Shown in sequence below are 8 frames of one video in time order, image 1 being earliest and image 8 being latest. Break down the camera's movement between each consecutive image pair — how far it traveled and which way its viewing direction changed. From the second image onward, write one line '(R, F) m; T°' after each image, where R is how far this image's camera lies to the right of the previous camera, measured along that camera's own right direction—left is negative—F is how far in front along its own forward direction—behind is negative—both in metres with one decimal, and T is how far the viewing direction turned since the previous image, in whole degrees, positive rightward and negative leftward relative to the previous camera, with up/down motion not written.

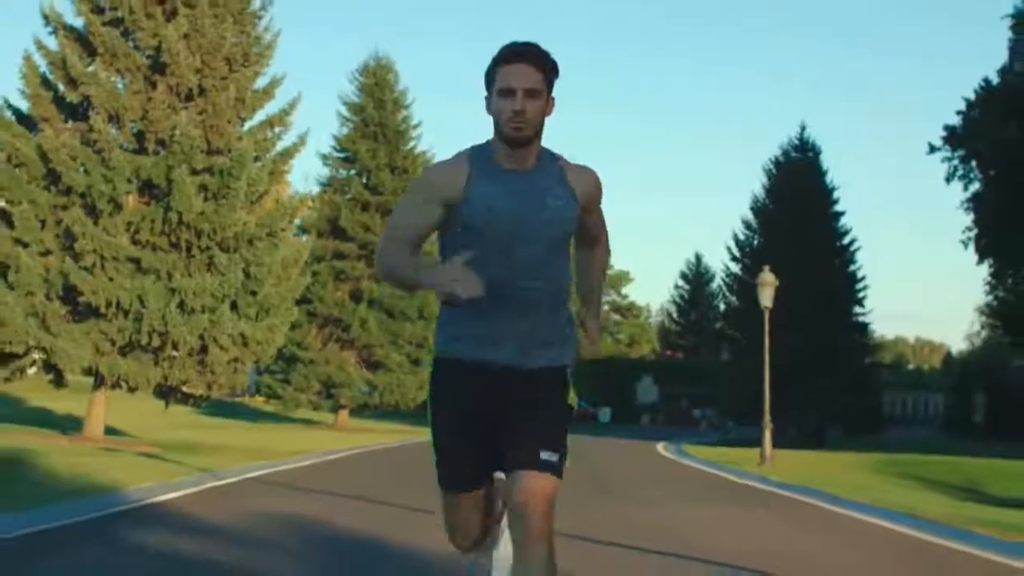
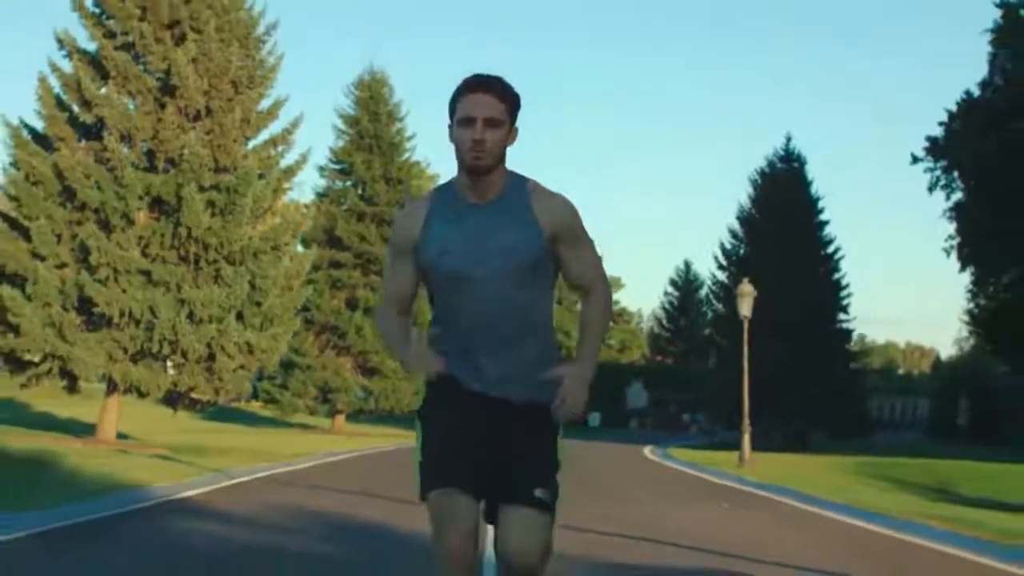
(0.0, -1.5) m; 0°
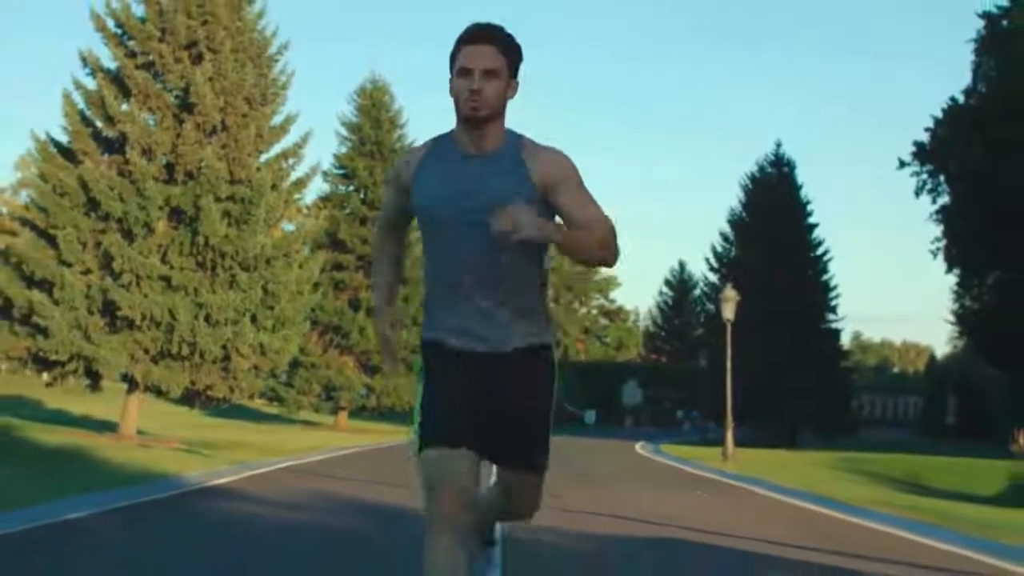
(0.0, -1.8) m; 0°
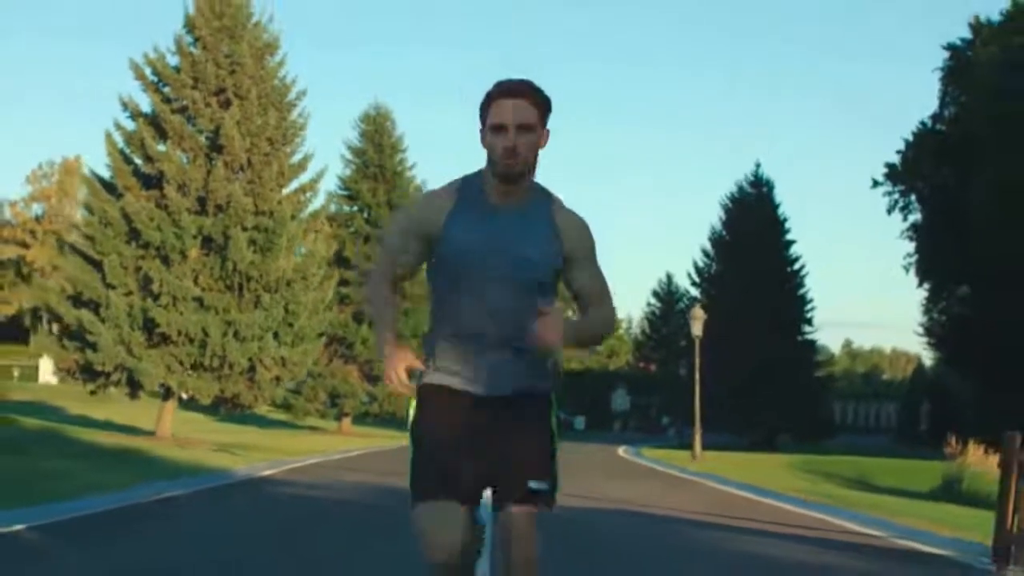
(0.0, -3.9) m; 0°
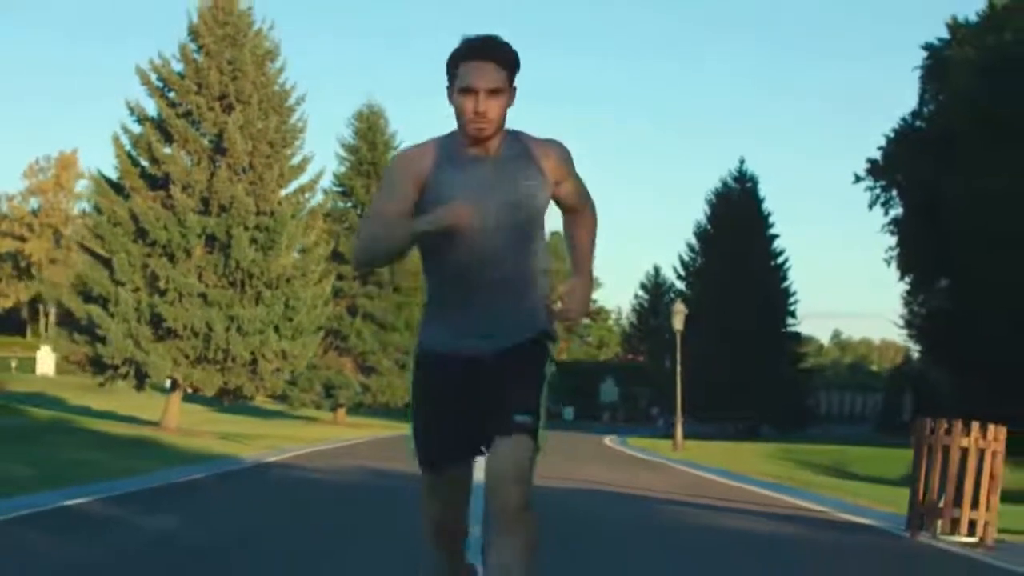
(0.0, -1.7) m; 0°
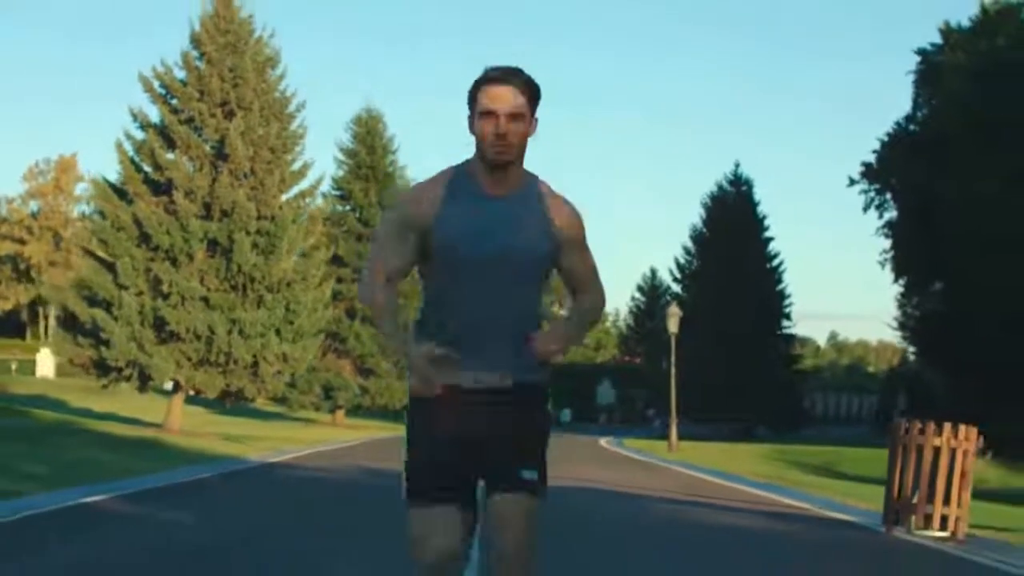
(0.0, -0.6) m; 0°
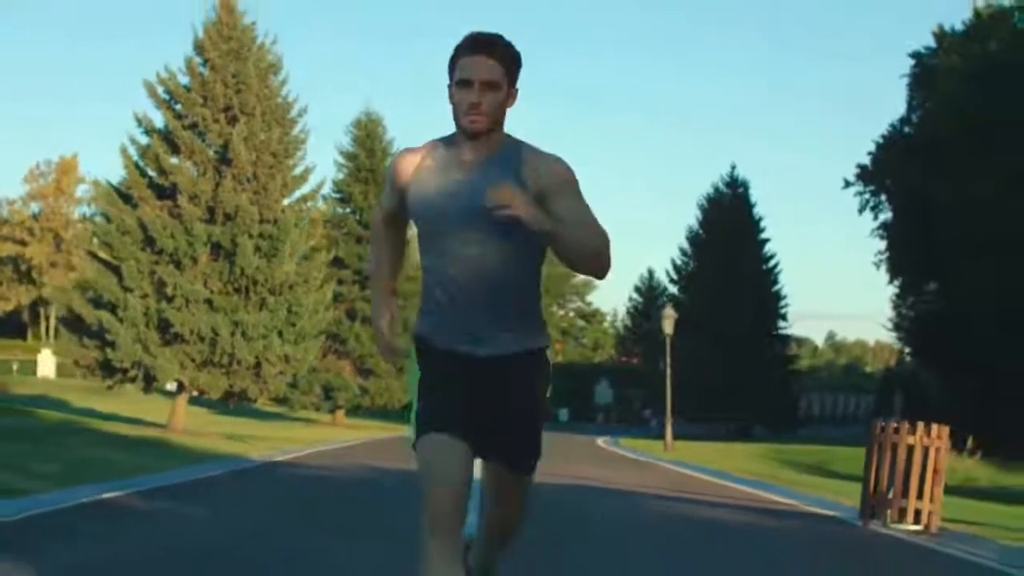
(0.0, -0.7) m; 0°
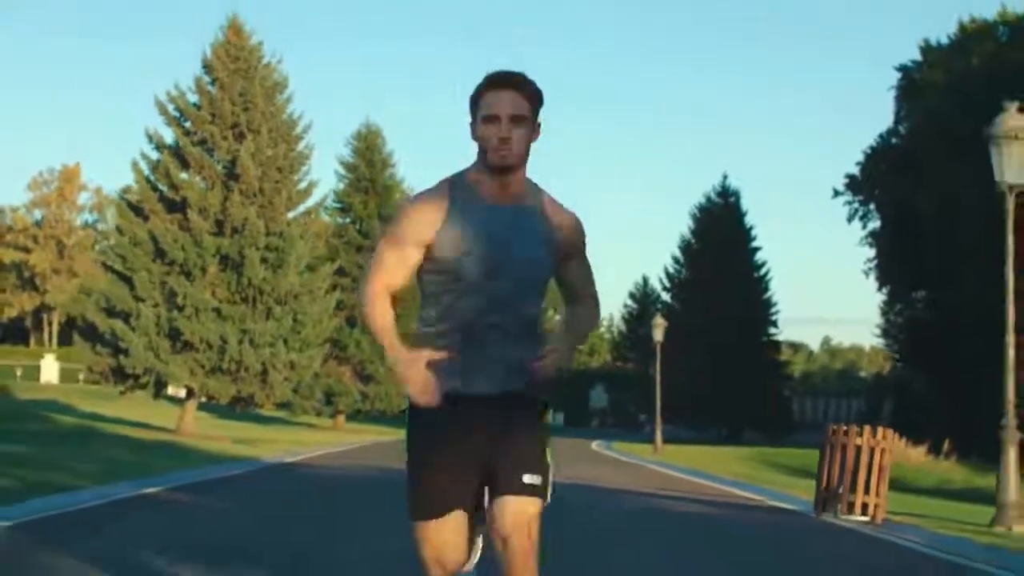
(0.0, -1.6) m; 0°
